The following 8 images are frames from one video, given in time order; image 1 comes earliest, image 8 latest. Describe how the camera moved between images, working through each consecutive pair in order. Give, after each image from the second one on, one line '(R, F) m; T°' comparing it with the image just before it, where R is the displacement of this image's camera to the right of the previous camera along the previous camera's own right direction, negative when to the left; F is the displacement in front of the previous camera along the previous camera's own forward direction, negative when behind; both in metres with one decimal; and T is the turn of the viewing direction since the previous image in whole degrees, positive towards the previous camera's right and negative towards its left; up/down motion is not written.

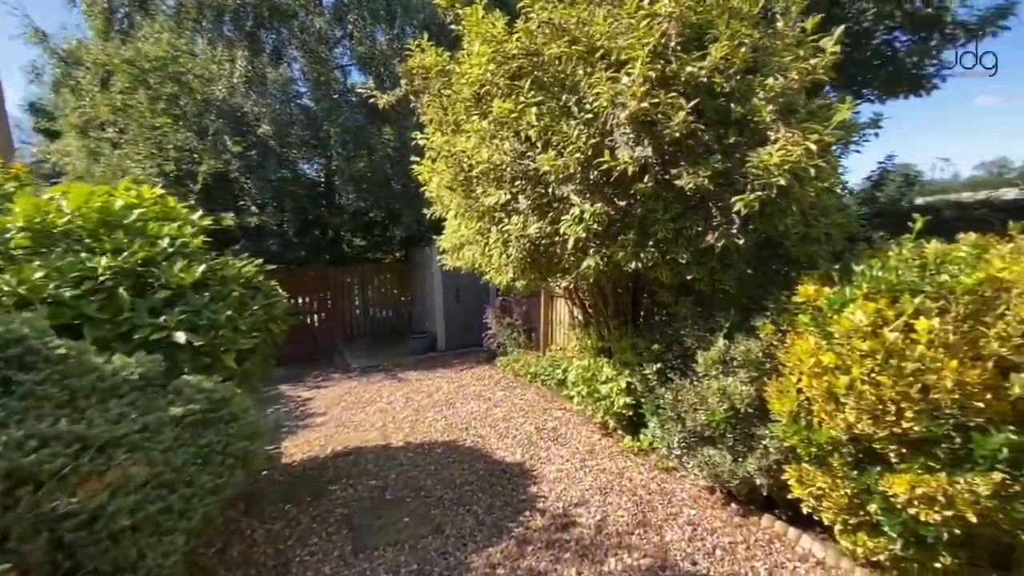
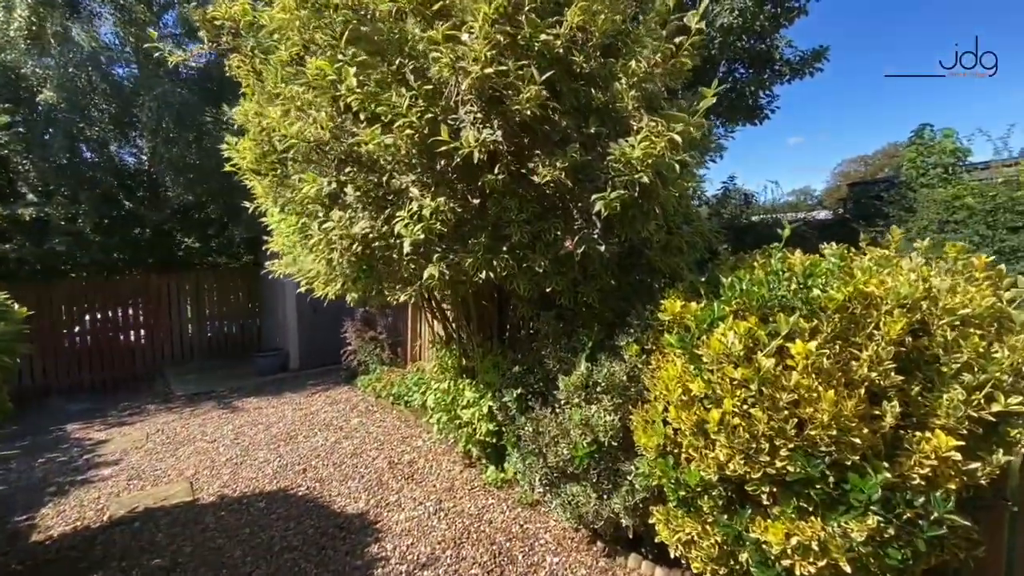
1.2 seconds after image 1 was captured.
(+0.4, +0.7) m; +14°
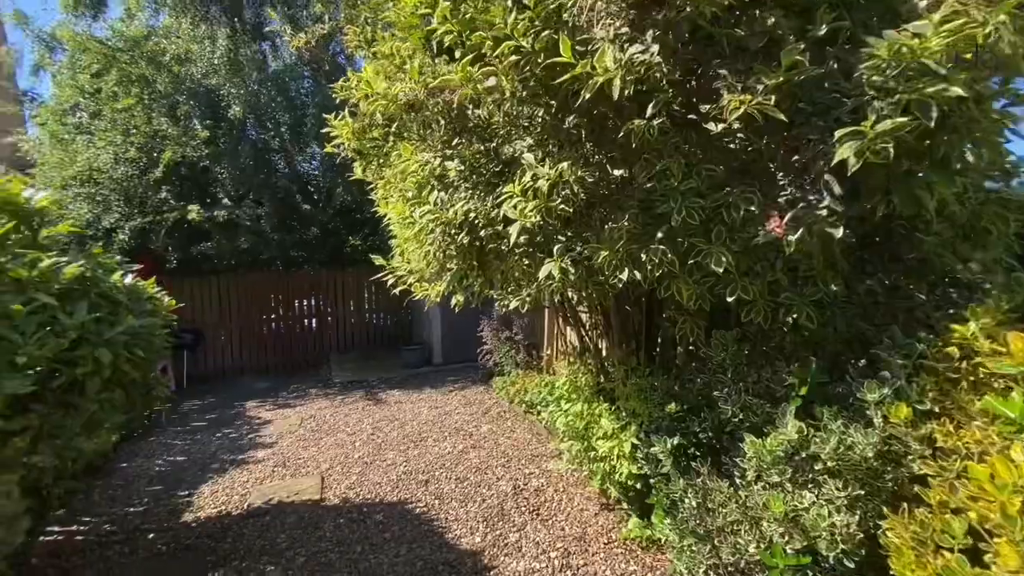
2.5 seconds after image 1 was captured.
(0.0, +0.9) m; -17°
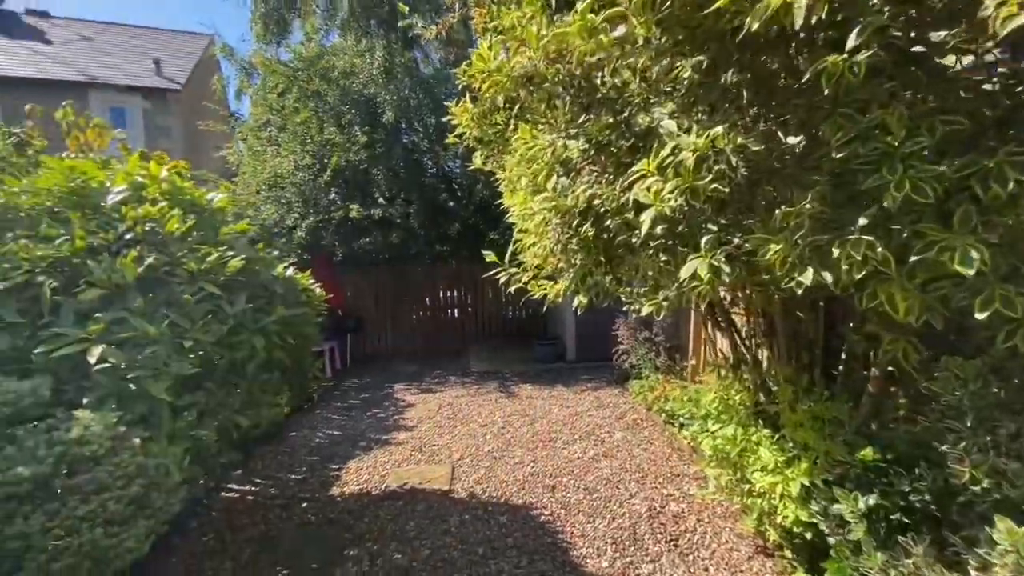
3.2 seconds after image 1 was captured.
(0.0, +0.3) m; -17°
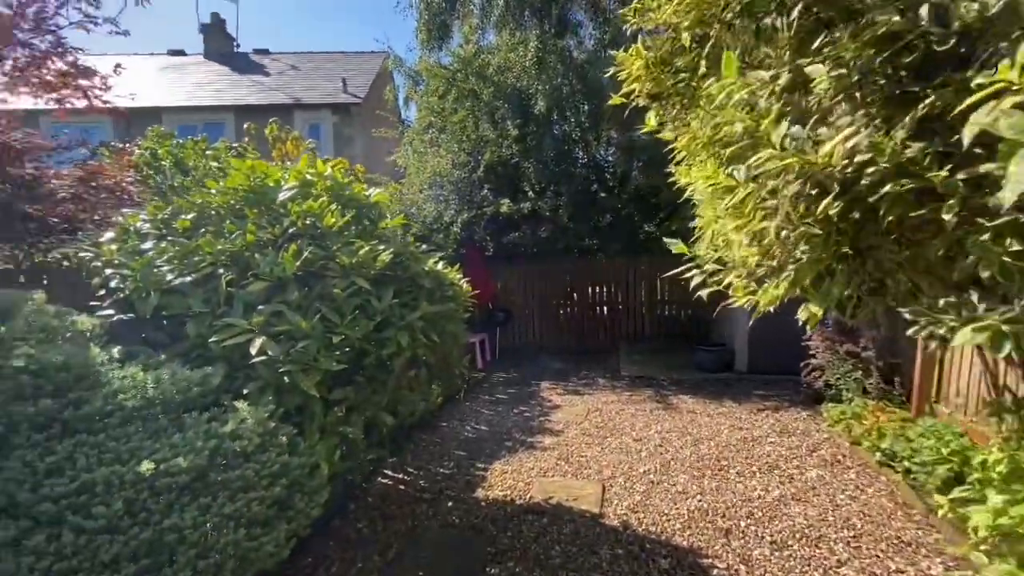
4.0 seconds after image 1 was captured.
(-0.1, +0.4) m; -18°
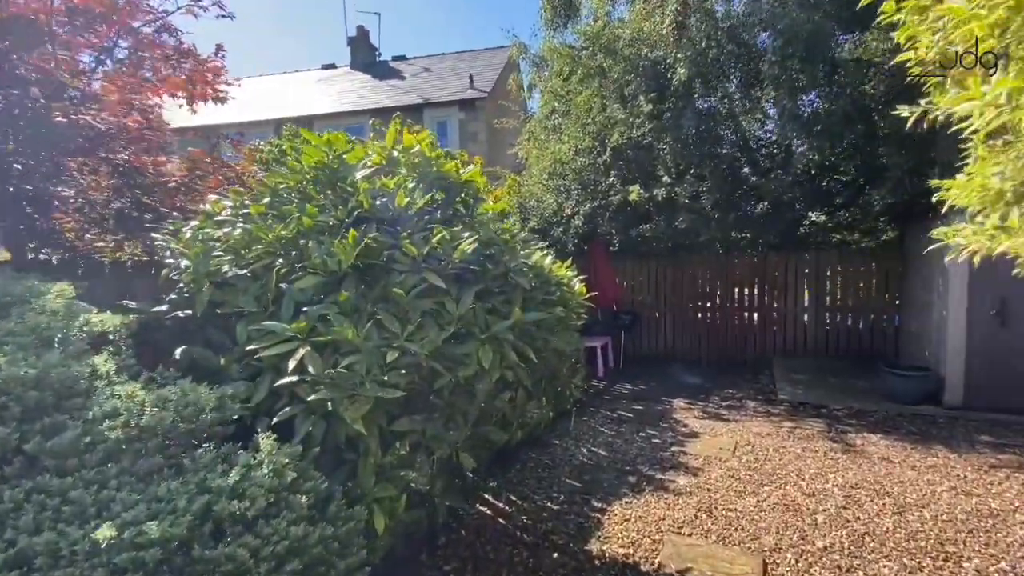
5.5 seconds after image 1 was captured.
(0.0, +0.8) m; -15°
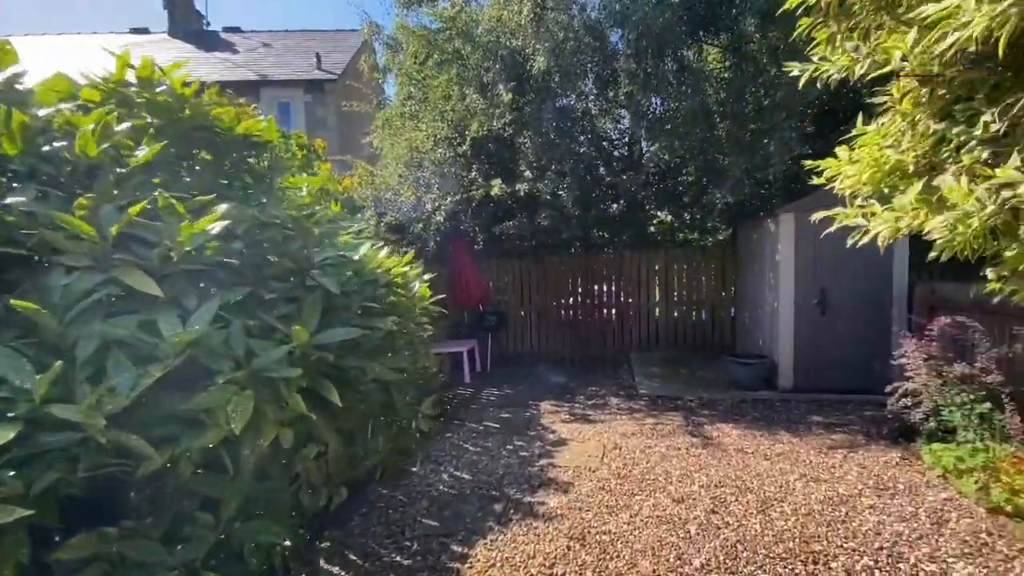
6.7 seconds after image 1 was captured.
(+0.2, +0.7) m; +16°
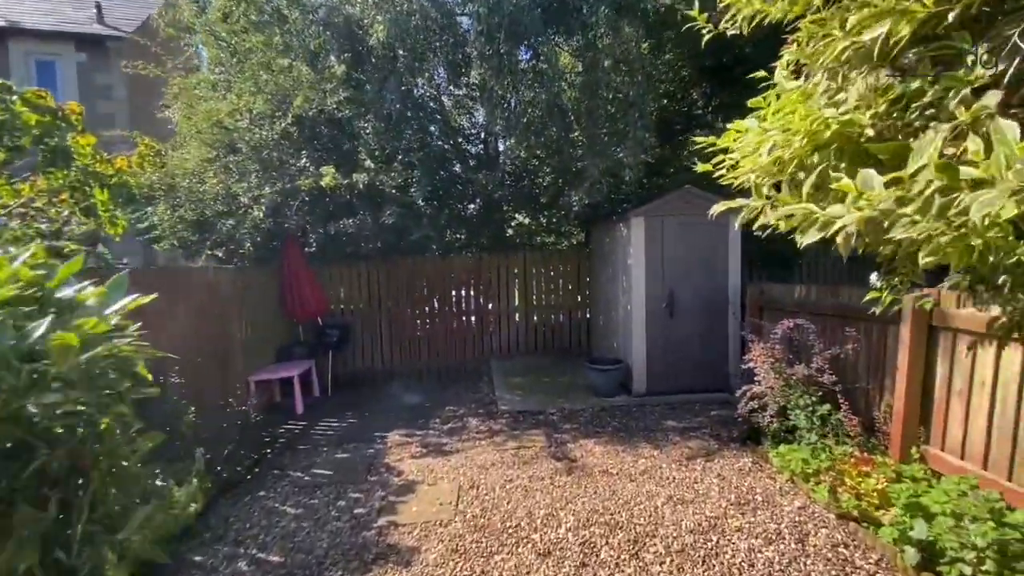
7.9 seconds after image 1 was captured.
(+0.2, +0.8) m; +16°
